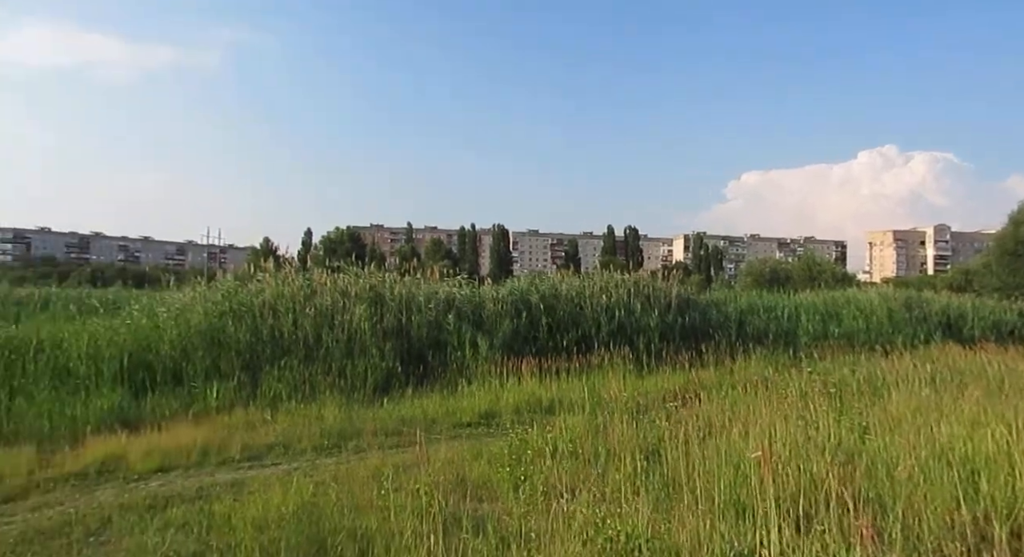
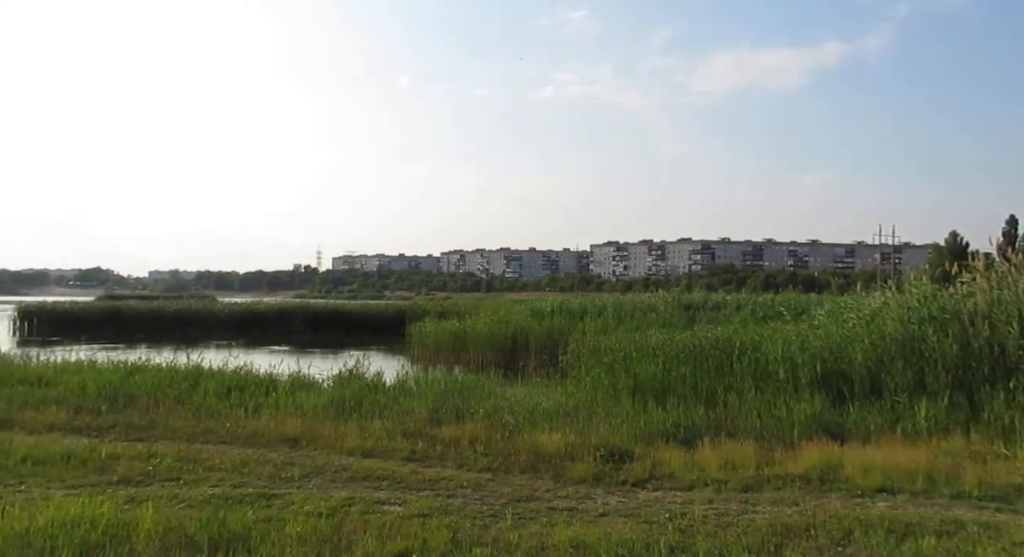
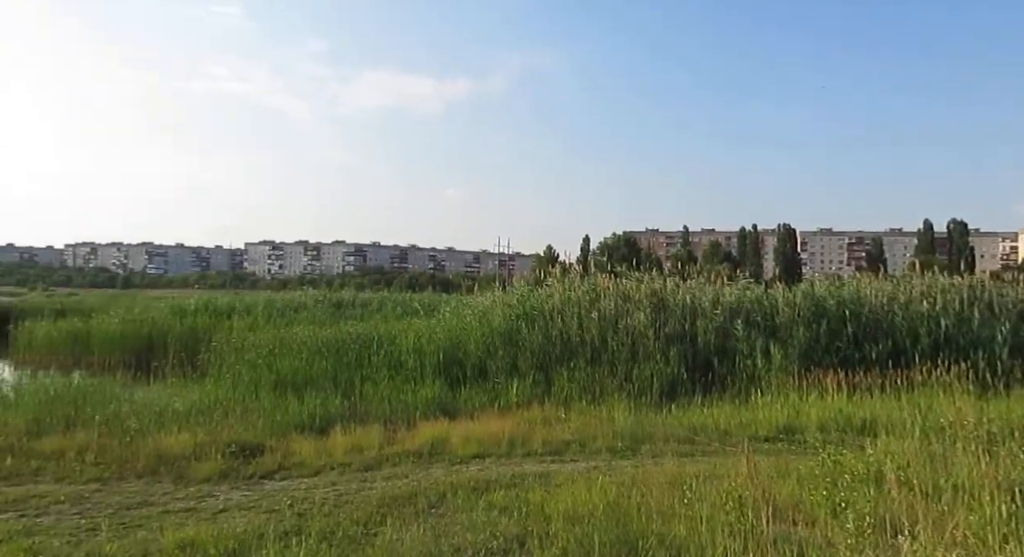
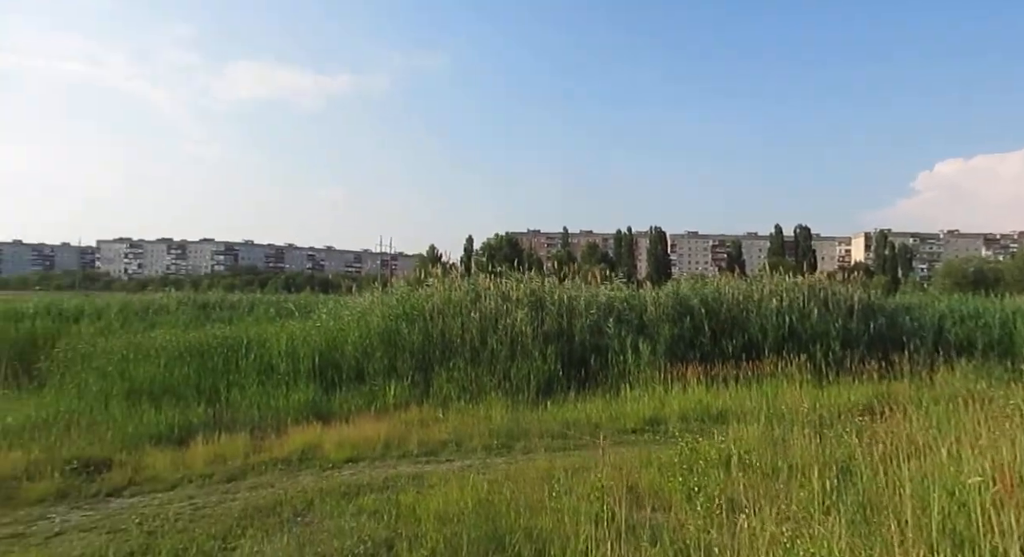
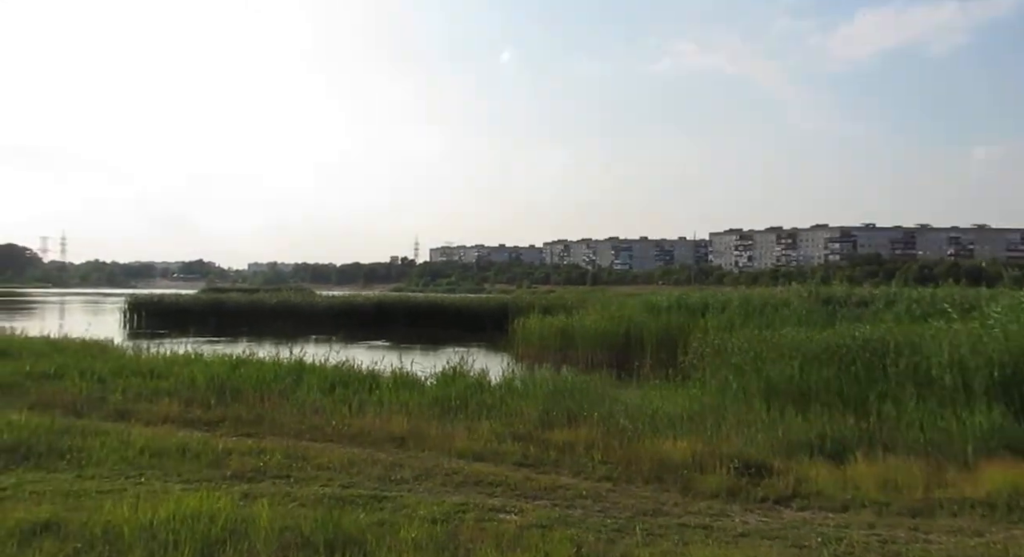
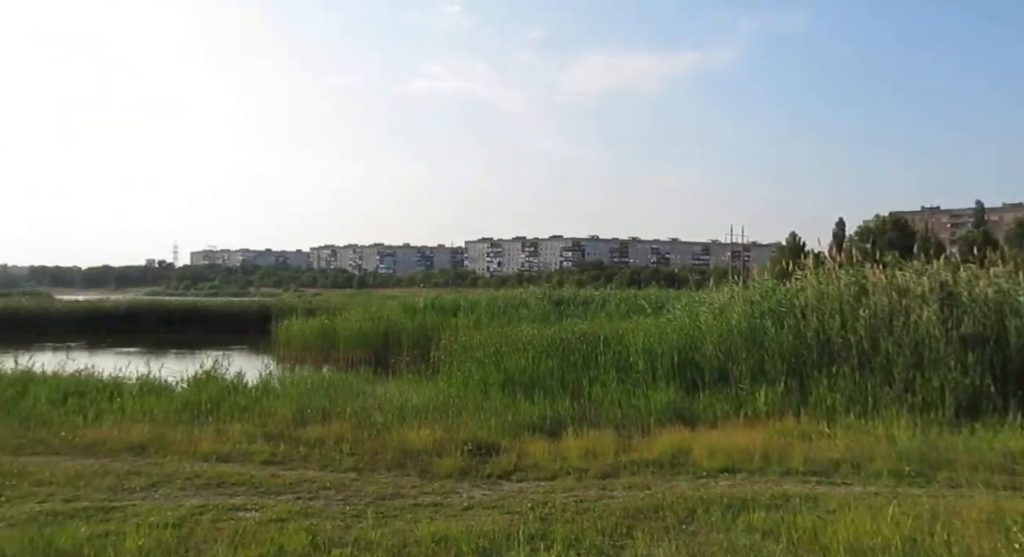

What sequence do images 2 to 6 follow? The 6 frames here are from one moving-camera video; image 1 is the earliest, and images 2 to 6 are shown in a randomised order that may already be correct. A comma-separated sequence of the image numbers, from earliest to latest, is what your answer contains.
4, 3, 6, 2, 5
